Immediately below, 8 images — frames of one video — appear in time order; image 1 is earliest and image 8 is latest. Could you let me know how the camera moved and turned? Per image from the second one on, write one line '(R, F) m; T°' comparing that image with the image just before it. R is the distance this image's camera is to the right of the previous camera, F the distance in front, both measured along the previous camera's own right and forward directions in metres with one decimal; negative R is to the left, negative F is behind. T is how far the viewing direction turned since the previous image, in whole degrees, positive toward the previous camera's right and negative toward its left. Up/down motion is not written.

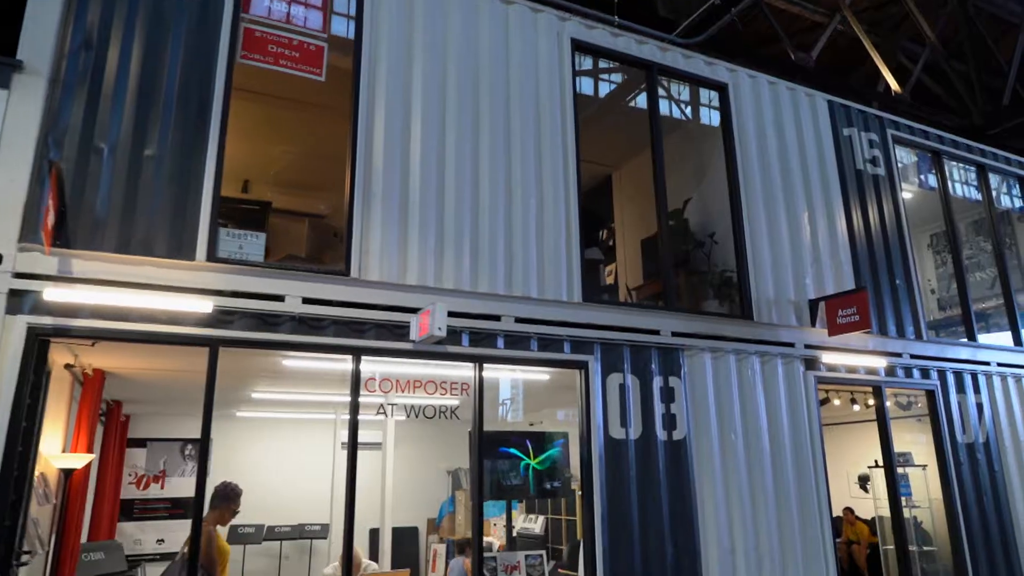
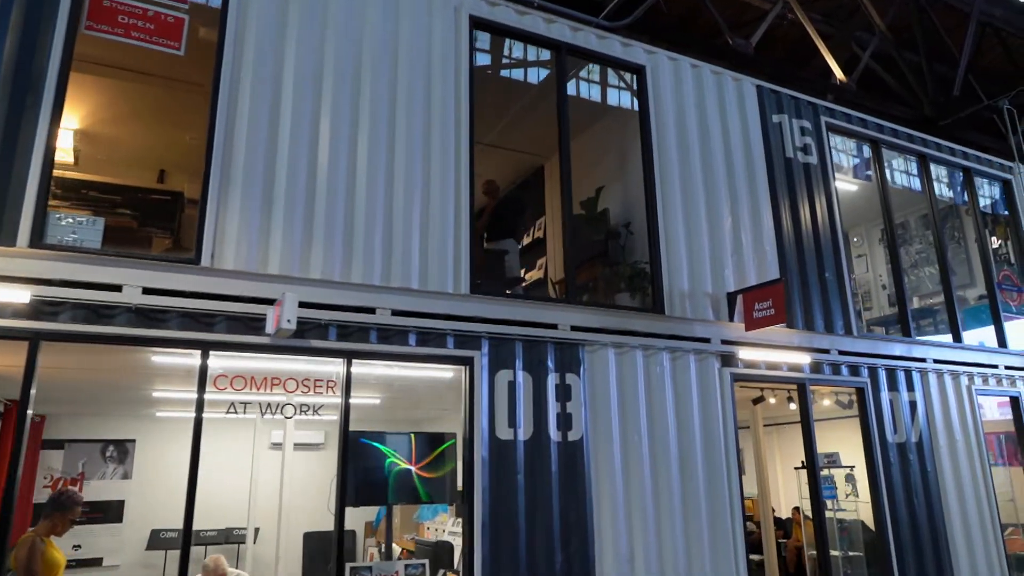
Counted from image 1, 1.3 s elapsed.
(+0.6, +0.3) m; +1°
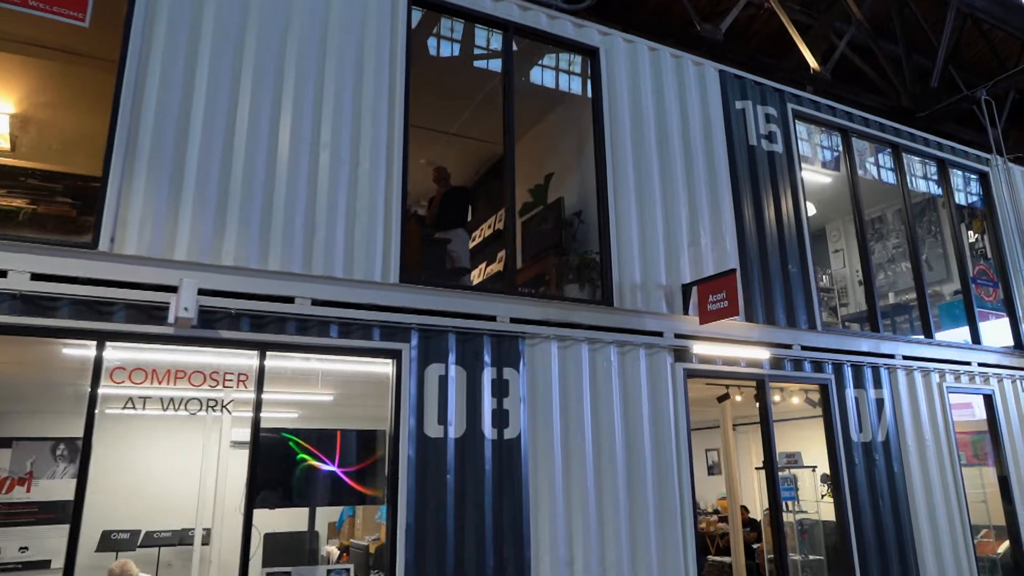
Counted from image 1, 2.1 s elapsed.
(+0.4, +0.3) m; 0°
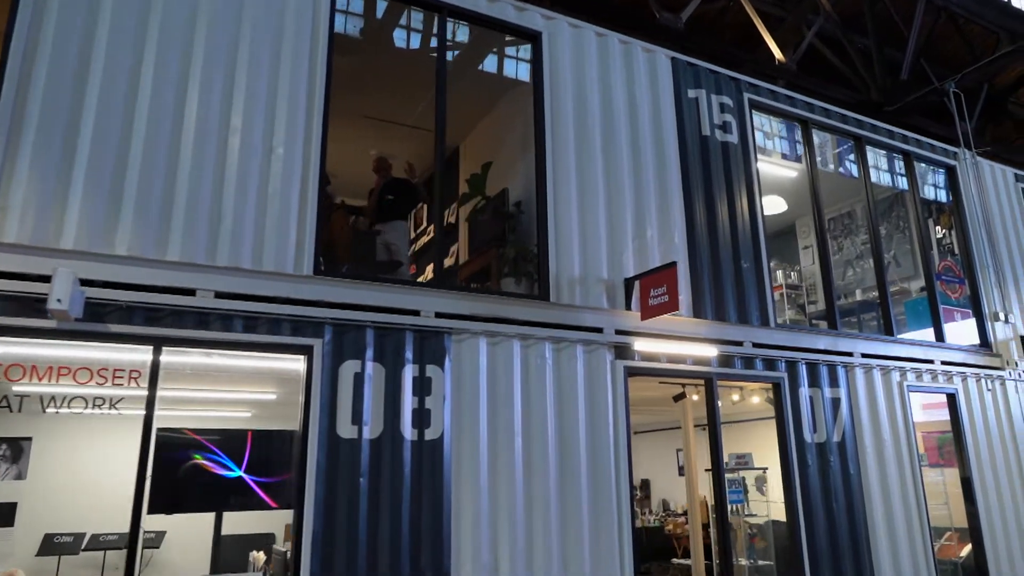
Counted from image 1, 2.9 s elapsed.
(+0.4, +0.2) m; 0°
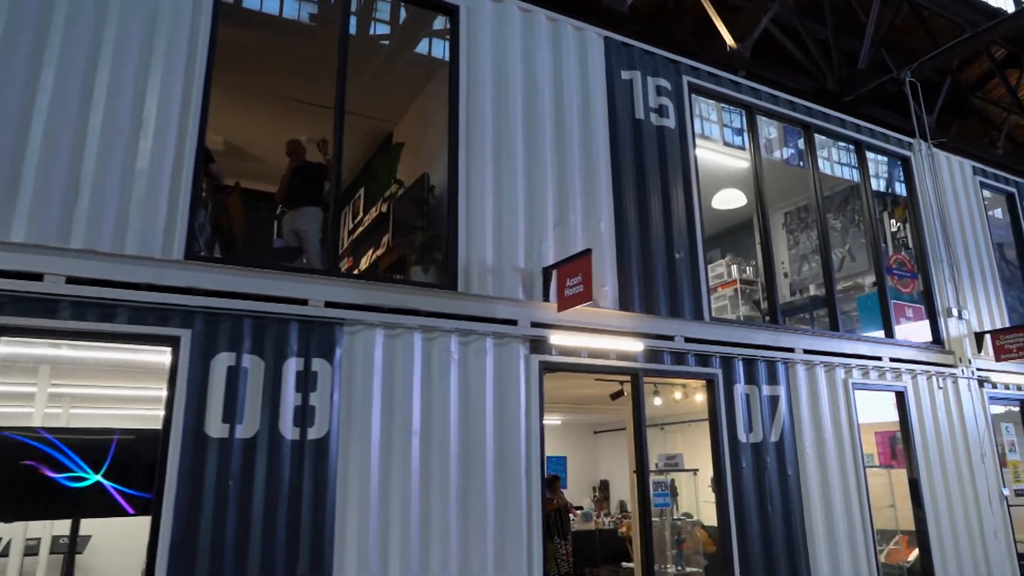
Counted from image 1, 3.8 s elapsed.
(+0.5, +0.3) m; +1°
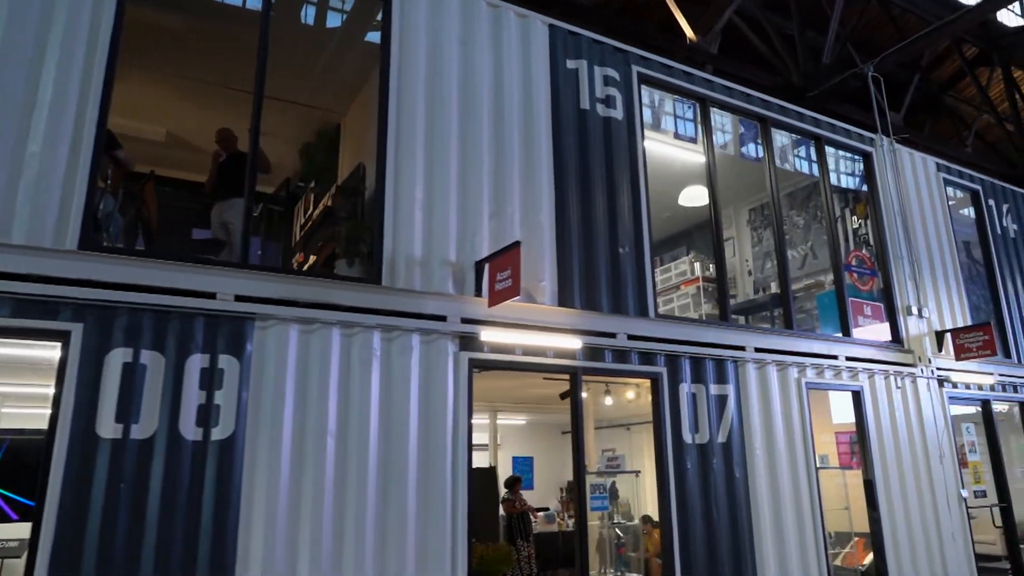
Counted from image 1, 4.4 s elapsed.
(+0.4, +0.2) m; +1°
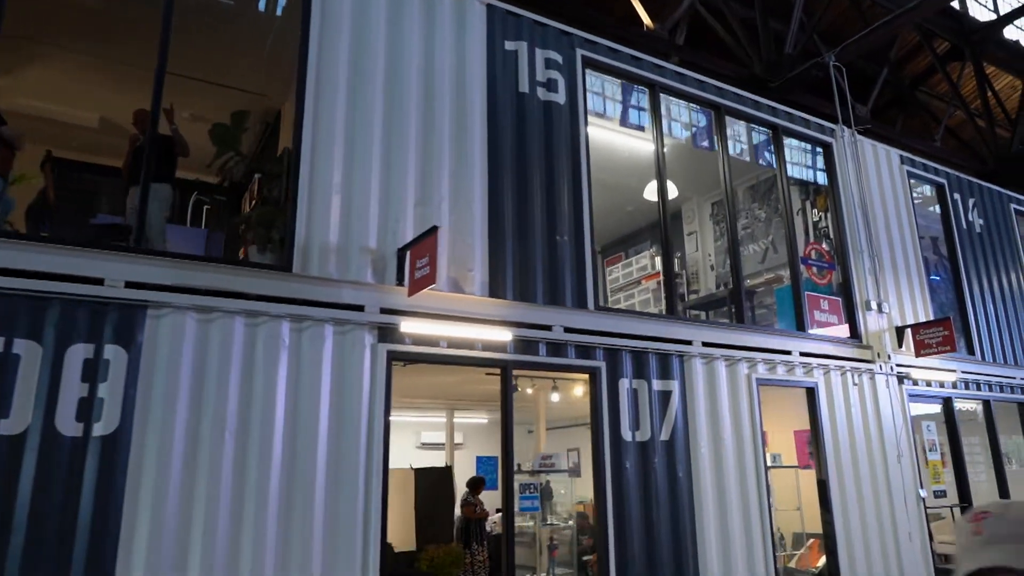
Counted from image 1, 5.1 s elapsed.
(+0.4, +0.2) m; +1°
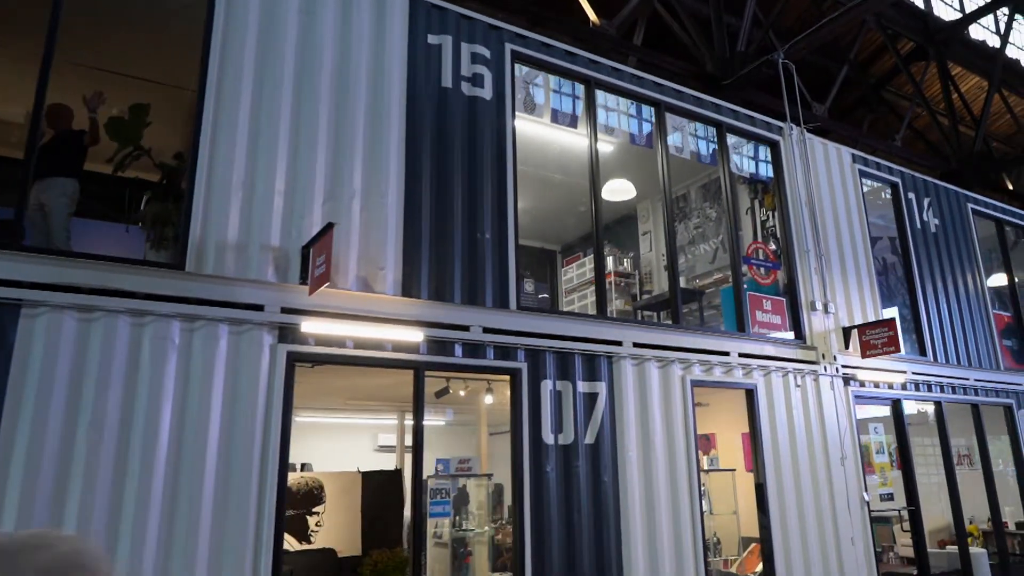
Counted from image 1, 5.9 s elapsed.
(+0.5, +0.1) m; +1°
